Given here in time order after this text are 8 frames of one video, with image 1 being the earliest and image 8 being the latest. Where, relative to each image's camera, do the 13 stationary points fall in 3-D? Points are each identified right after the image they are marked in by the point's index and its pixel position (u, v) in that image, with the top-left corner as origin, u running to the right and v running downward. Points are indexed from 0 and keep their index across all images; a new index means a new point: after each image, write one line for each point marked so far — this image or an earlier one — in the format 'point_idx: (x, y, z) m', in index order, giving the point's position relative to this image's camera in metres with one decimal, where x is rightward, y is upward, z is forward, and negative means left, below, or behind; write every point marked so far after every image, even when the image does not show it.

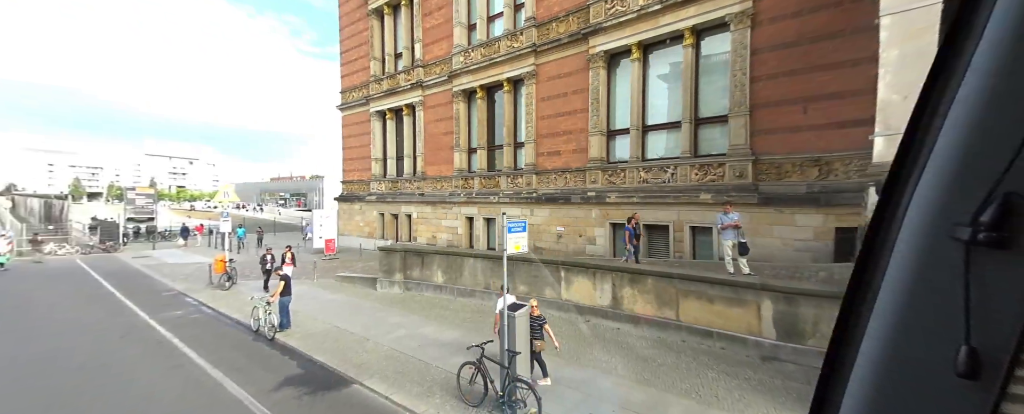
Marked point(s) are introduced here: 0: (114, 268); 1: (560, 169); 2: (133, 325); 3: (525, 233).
0: (-20.1, -3.0, +16.5) m
1: (+2.5, +2.0, +17.2) m
2: (-11.8, -3.5, +10.1) m
3: (+0.3, -0.6, +7.3) m
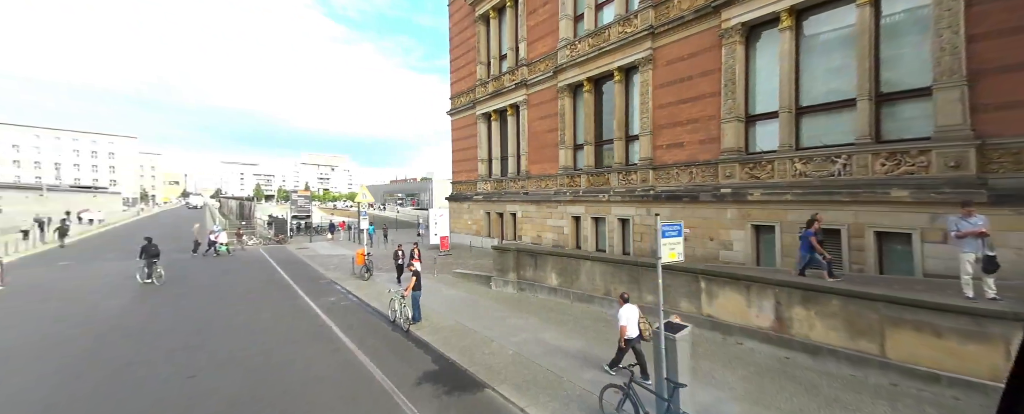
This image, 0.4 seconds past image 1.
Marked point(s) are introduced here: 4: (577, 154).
0: (-14.1, -3.0, +20.4) m
1: (+7.9, +2.0, +15.1) m
2: (-7.8, -3.5, +12.0) m
3: (+3.2, -0.6, +6.2) m
4: (+4.1, +3.2, +19.7) m
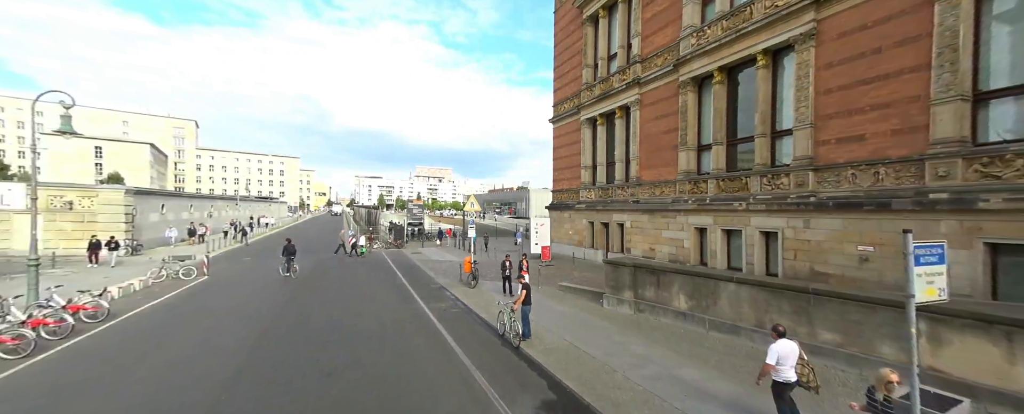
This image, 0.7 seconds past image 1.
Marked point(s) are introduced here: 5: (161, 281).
0: (-7.4, -3.5, +22.4) m
1: (+12.3, +1.6, +11.4) m
2: (-3.7, -3.8, +12.6) m
3: (+5.3, -0.7, +4.0) m
4: (+9.9, +2.6, +16.9) m
5: (-14.1, -3.0, +13.1) m
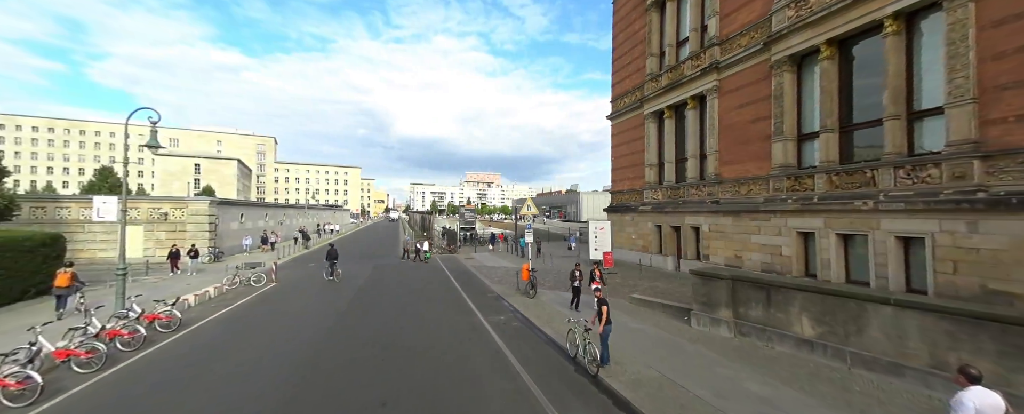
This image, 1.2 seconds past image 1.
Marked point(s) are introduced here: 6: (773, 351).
0: (-3.6, -3.9, +21.9) m
1: (+14.3, +1.7, +8.3) m
2: (-1.3, -3.9, +11.7) m
3: (+6.3, -0.7, +2.0) m
4: (+12.6, +2.6, +14.1) m
5: (-11.5, -3.4, +13.7) m
6: (+6.5, -3.6, +8.3) m
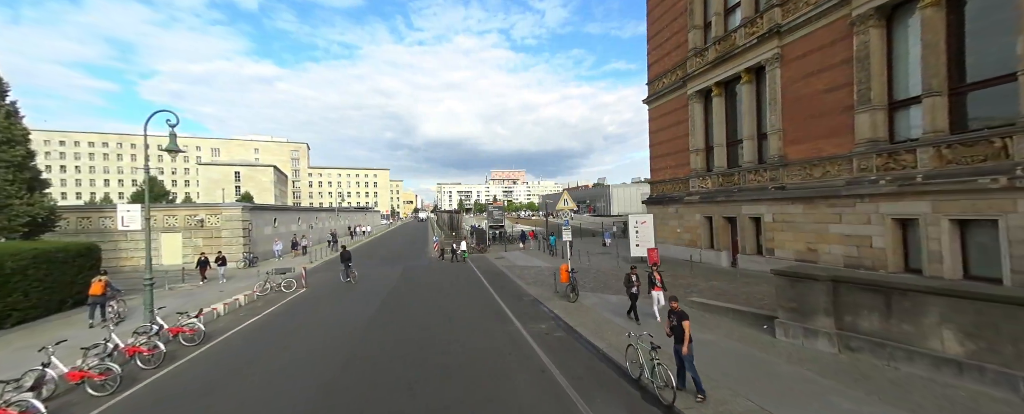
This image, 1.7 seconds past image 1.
0: (-1.5, -3.7, +20.8) m
1: (+15.1, +2.4, +5.8) m
2: (0.0, -3.8, +10.4) m
3: (+6.7, -0.4, +0.1) m
4: (+13.9, +3.3, +11.7) m
5: (-10.0, -3.6, +13.3) m
6: (+7.6, -3.2, +6.4) m
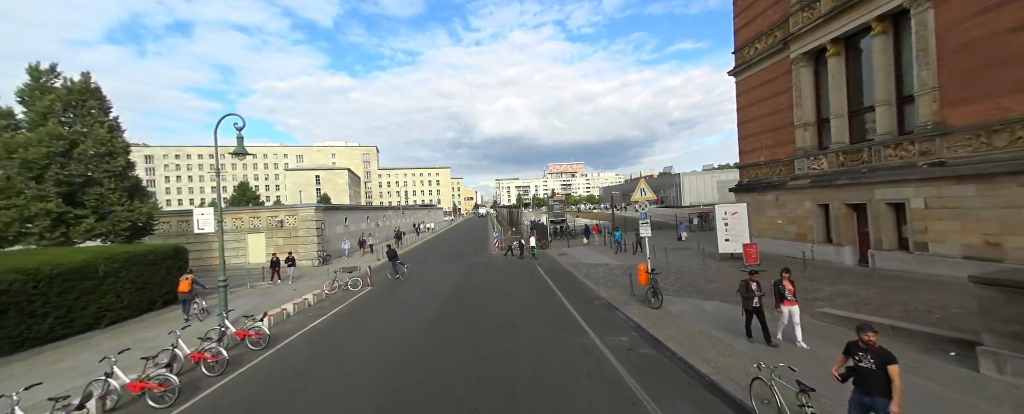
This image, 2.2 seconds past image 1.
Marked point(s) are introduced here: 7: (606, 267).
0: (+2.4, -3.3, +19.5) m
1: (+15.9, +2.9, +1.7) m
2: (+2.0, -3.6, +9.0) m
3: (+6.7, -0.2, -2.3) m
4: (+15.7, +3.9, +7.7) m
5: (-7.4, -3.5, +13.6) m
6: (+8.8, -2.9, +3.8) m
7: (+4.5, -2.8, +15.9) m
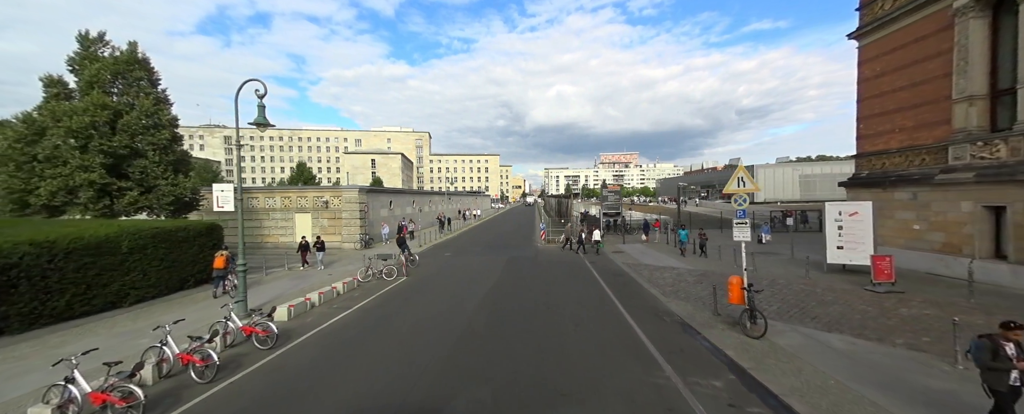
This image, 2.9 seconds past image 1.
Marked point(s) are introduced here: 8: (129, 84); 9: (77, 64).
0: (+4.9, -2.8, +17.1) m
1: (+15.9, +2.3, -2.6) m
2: (+3.1, -3.4, +6.9) m
3: (+6.2, -0.5, -5.2) m
4: (+16.6, +3.5, +3.3) m
5: (-5.6, -2.8, +12.7) m
6: (+8.9, -3.1, +0.7) m
7: (+6.5, -2.6, +13.3) m
8: (-13.6, +4.3, +11.7) m
9: (-14.8, +4.8, +11.3) m
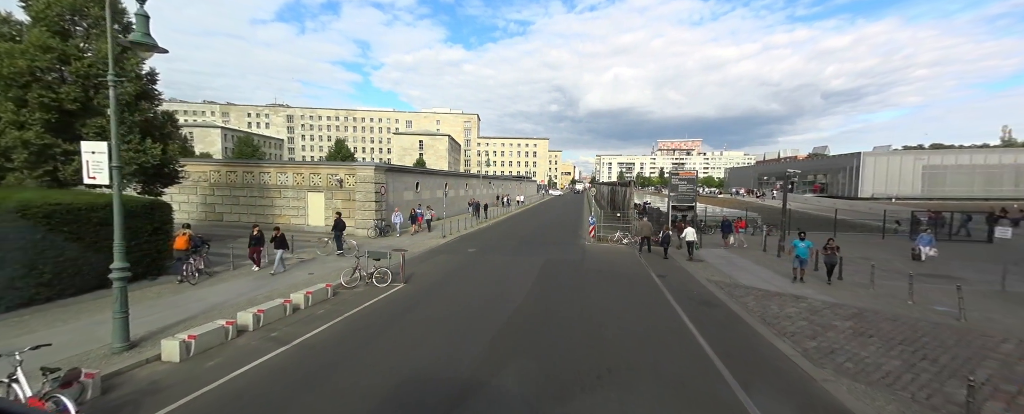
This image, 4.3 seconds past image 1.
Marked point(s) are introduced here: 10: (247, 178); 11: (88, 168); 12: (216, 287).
0: (+6.4, -2.5, +12.6) m
1: (+14.6, +1.4, -8.7) m
2: (+3.1, -3.4, +2.7) m
3: (+4.5, -1.1, -9.8) m
4: (+16.2, +2.8, -3.0) m
5: (-4.6, -2.3, +9.7) m
6: (+8.0, -3.6, -4.3) m
7: (+7.4, -2.5, +8.5) m
8: (-12.4, +5.2, +9.5) m
9: (-13.6, +5.7, +9.2) m
10: (-14.3, +1.6, +18.1) m
11: (-6.9, +0.7, +5.3) m
12: (-7.3, -1.9, +9.1) m
